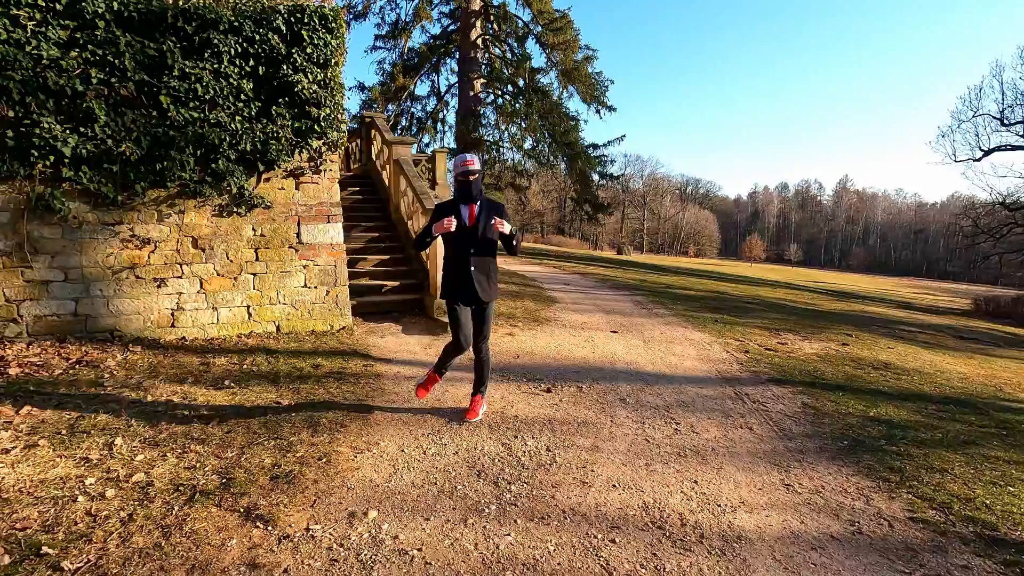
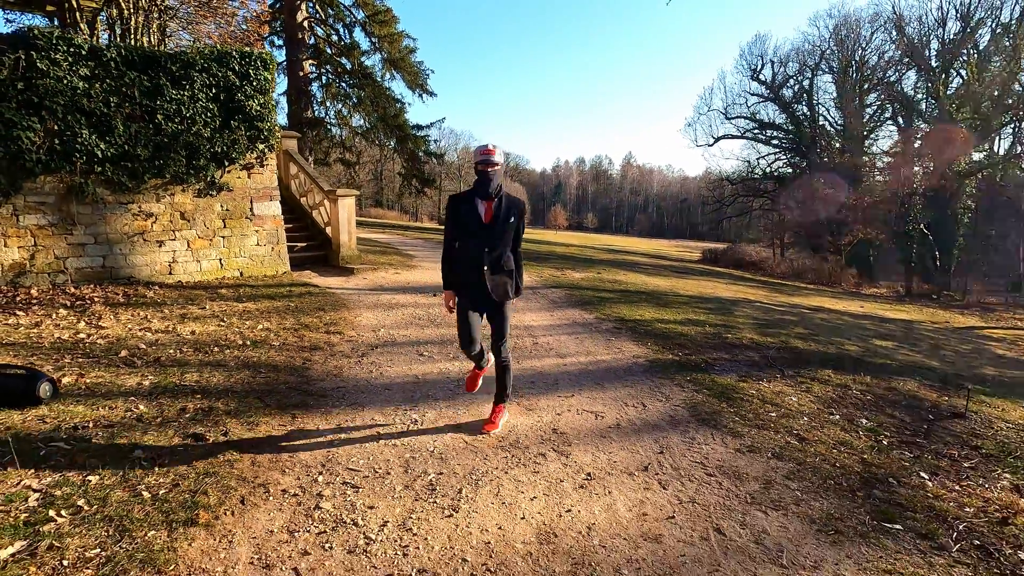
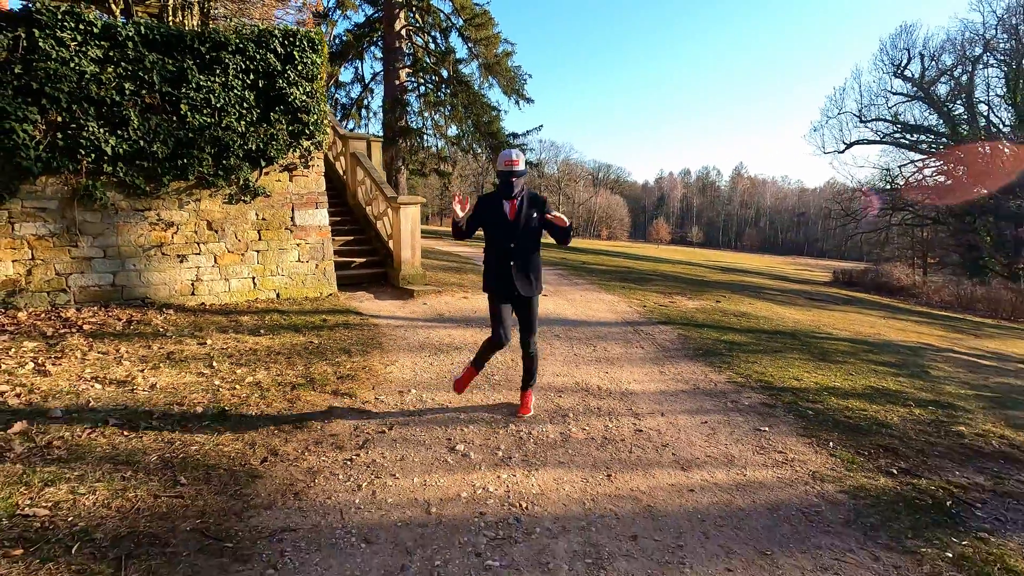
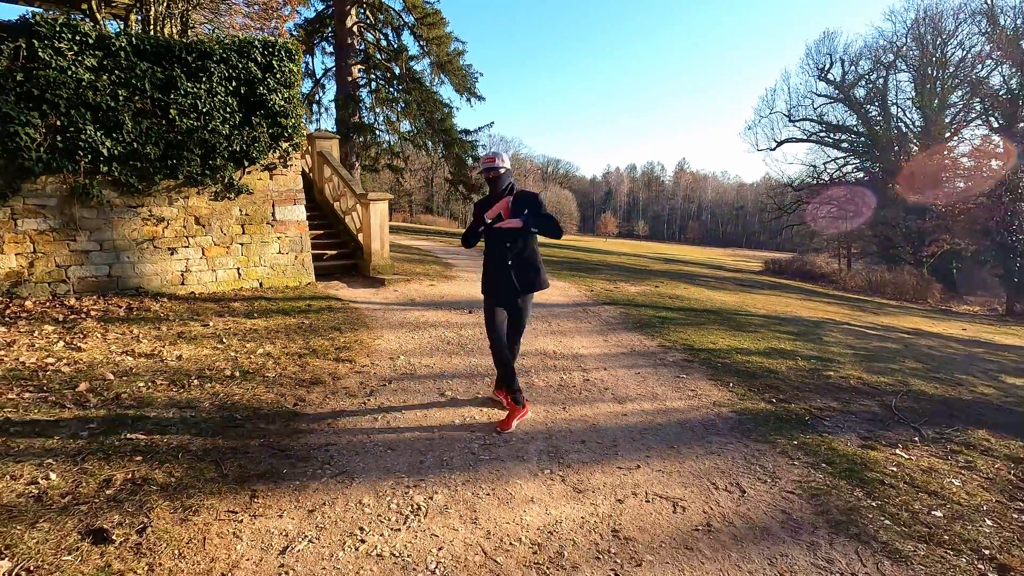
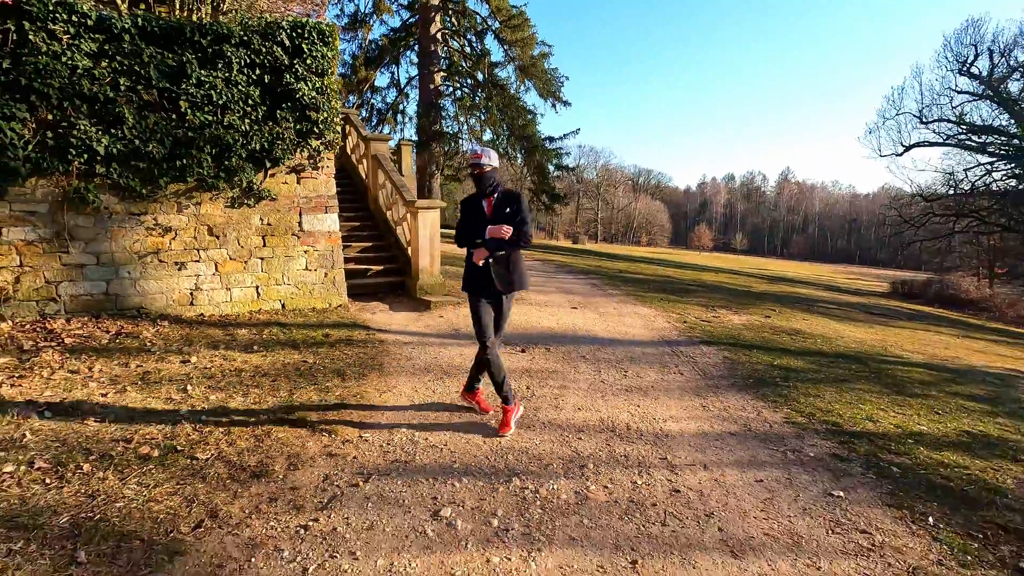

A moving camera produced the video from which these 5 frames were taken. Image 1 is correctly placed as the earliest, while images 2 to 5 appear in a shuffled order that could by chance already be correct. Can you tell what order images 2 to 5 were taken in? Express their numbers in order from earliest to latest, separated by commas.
5, 3, 4, 2
